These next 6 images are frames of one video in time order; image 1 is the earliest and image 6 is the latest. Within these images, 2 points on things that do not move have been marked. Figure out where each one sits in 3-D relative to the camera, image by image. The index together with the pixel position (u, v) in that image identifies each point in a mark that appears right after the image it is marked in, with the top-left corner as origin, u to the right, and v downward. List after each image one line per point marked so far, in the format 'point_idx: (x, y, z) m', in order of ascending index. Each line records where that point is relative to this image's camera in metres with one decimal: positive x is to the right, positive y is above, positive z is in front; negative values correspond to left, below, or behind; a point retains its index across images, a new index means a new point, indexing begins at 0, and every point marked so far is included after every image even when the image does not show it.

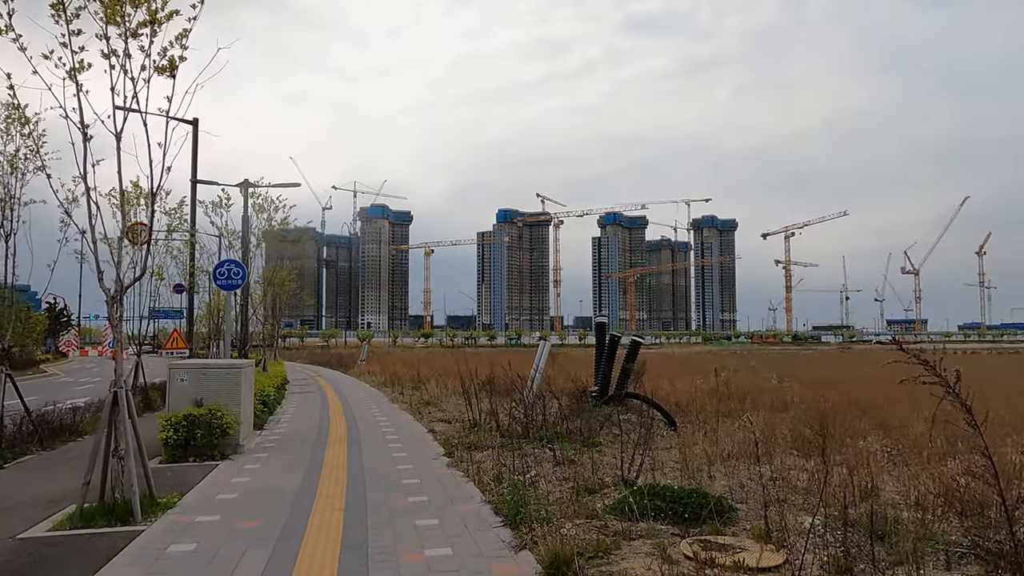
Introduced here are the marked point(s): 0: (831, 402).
0: (+8.2, -2.9, +18.0) m
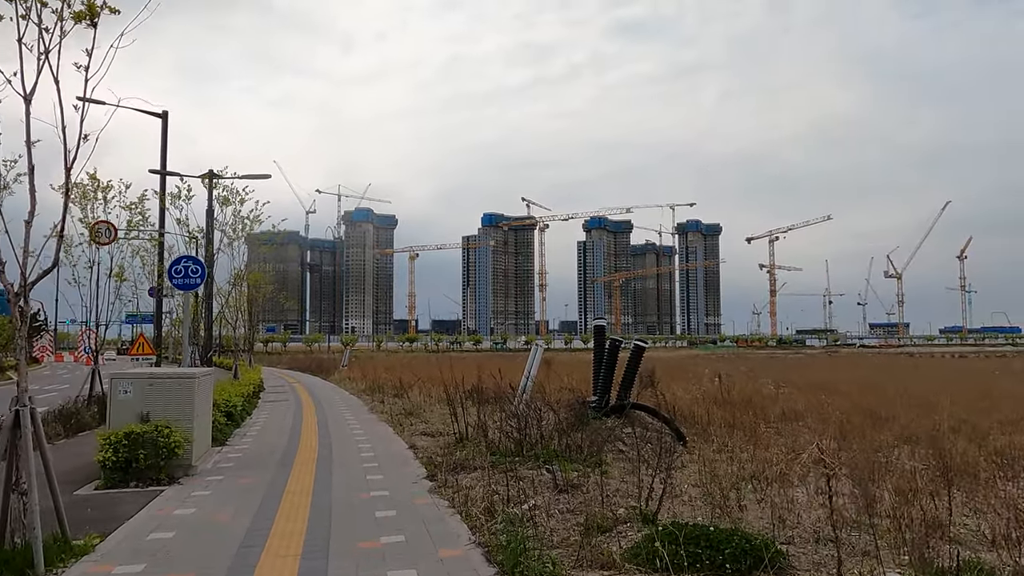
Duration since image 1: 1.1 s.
0: (+7.9, -3.0, +16.9) m
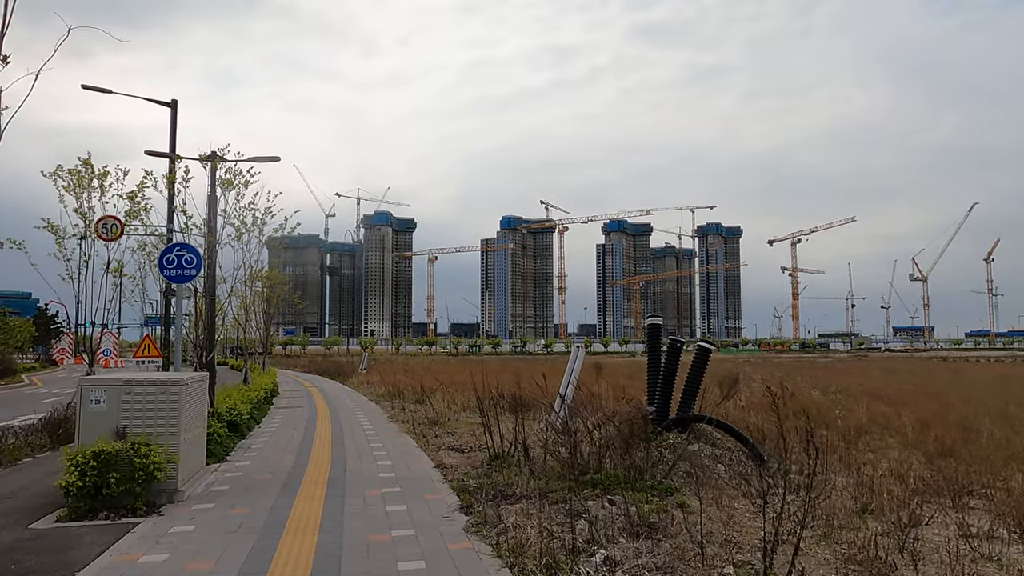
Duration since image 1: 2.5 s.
0: (+8.7, -2.9, +15.0) m
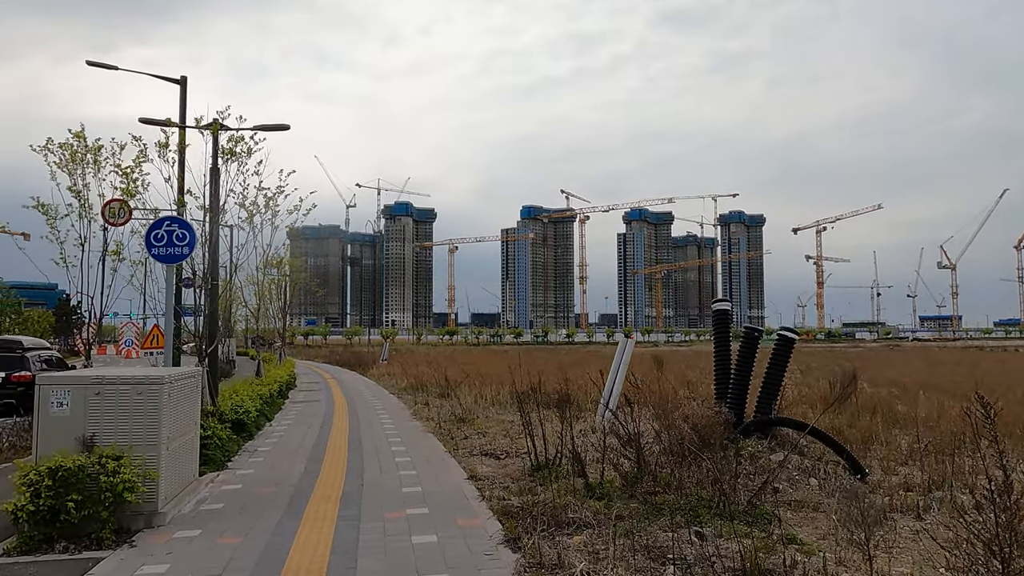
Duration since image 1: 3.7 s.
0: (+9.4, -2.5, +13.2) m
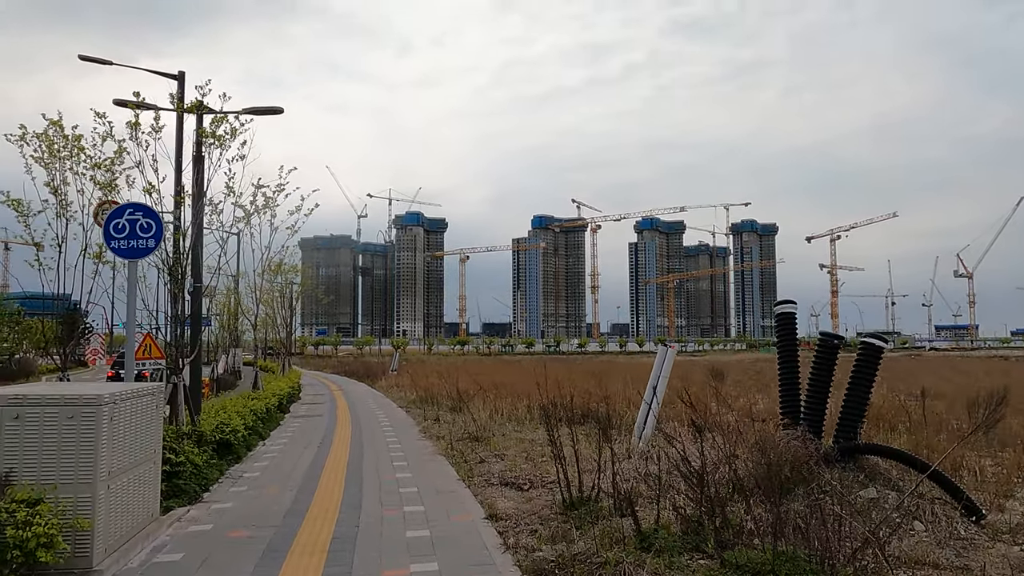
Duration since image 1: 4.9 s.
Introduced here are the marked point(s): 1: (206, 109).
0: (+9.7, -2.5, +11.6) m
1: (-4.5, +2.6, +10.1) m
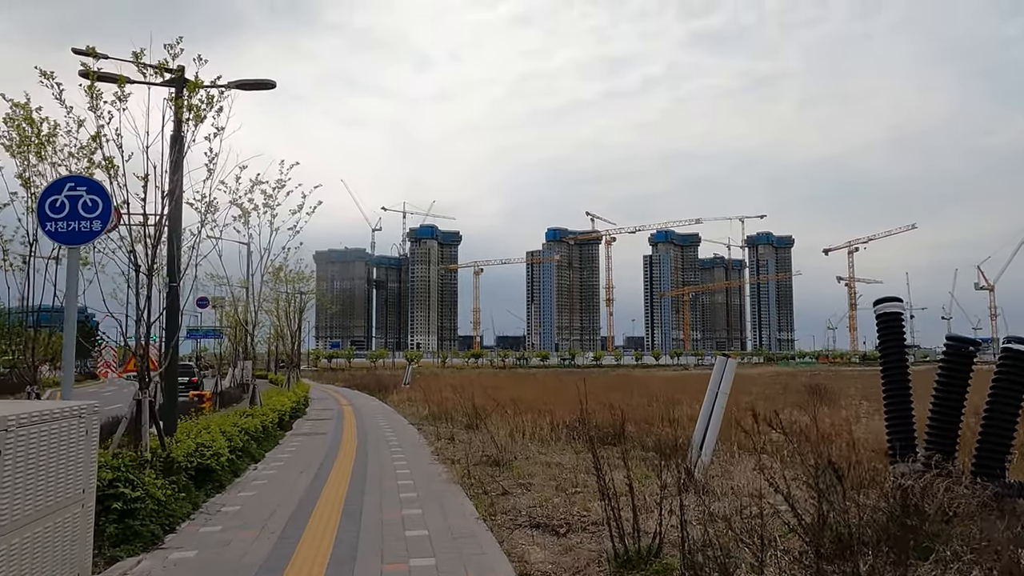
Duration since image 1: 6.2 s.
0: (+10.1, -2.6, +9.8) m
1: (-4.1, +2.6, +8.7) m
